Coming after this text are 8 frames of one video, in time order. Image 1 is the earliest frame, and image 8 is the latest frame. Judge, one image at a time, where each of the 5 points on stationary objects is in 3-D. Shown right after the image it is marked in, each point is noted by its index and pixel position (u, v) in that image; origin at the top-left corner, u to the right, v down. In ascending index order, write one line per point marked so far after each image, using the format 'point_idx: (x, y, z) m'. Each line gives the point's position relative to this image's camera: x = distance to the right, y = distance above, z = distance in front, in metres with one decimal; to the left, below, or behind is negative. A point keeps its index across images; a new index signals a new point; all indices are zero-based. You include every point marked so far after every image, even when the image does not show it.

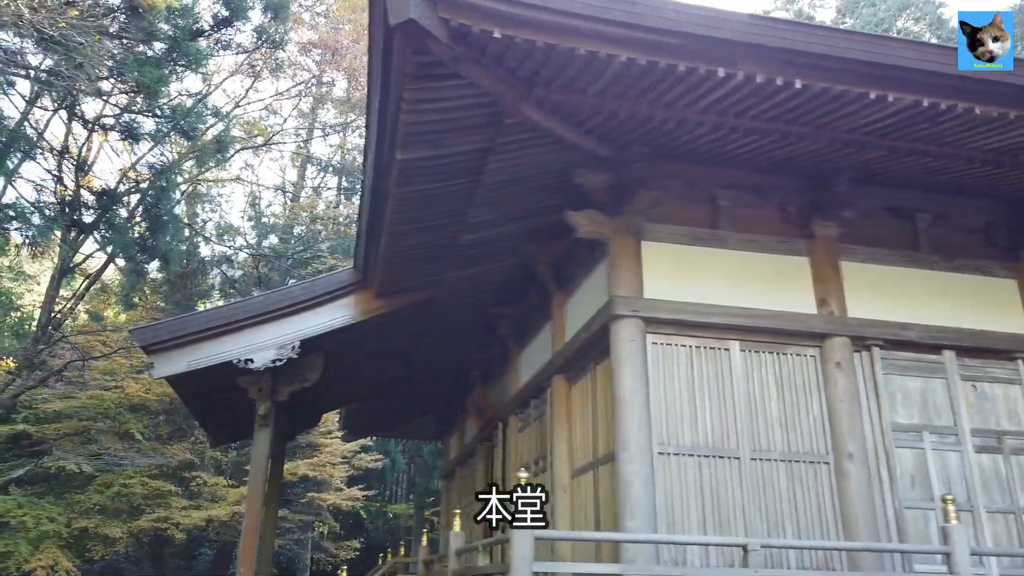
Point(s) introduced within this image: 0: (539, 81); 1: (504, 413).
0: (+0.1, +1.0, +3.6) m
1: (-0.1, -1.2, +7.0) m
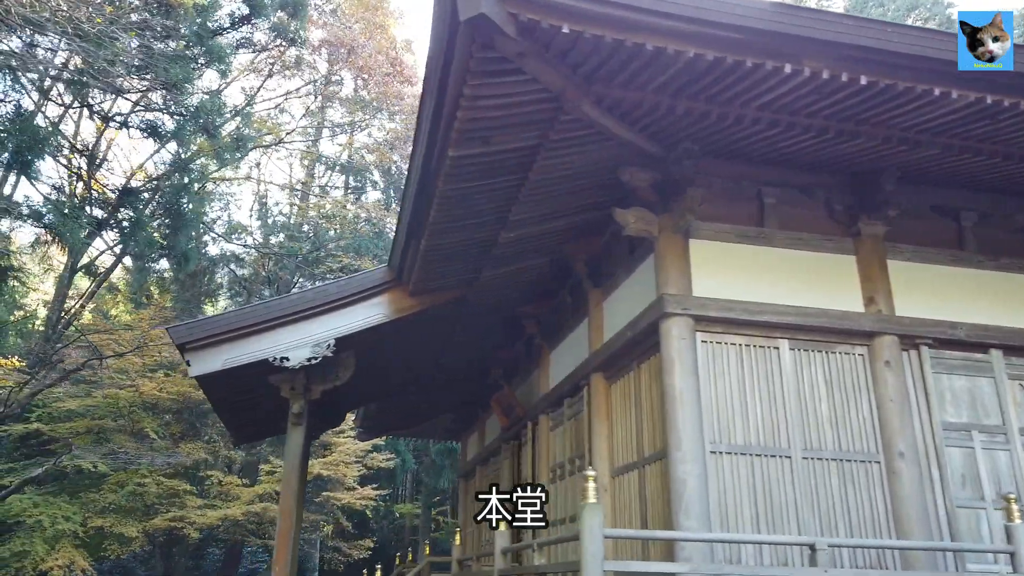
0: (+0.4, +1.0, +3.6) m
1: (+0.2, -1.1, +7.0) m
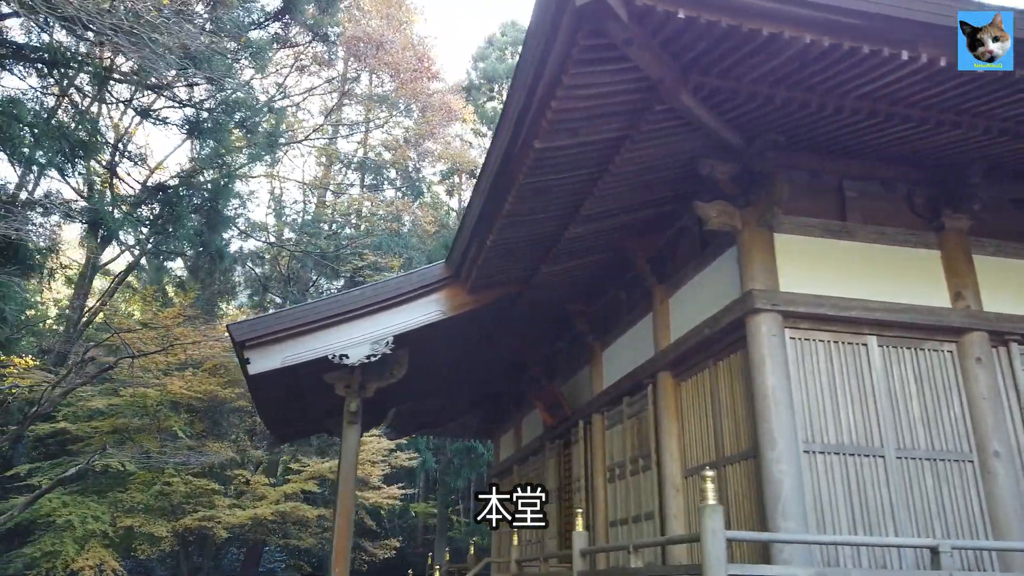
0: (+0.9, +1.0, +3.5) m
1: (+0.7, -1.1, +6.9) m
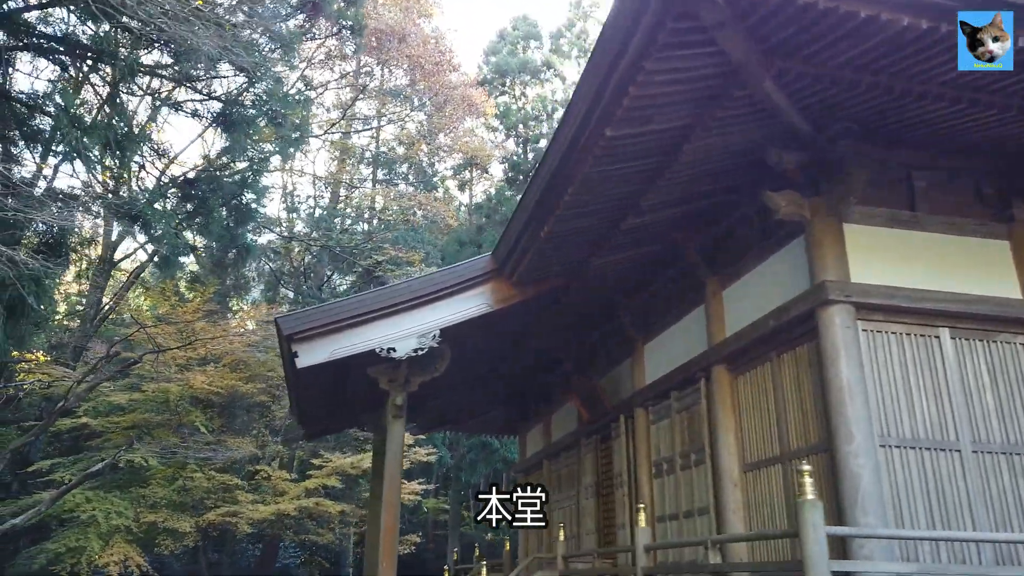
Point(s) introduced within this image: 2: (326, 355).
0: (+1.2, +1.1, +3.4) m
1: (+1.0, -1.0, +6.8) m
2: (-1.3, -0.5, +5.5) m
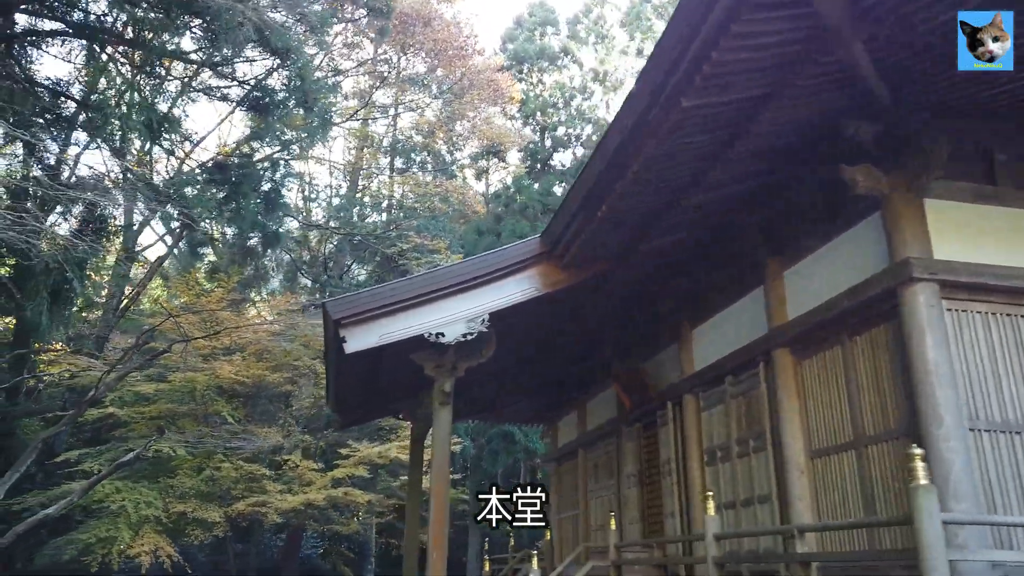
0: (+1.6, +1.2, +3.2) m
1: (+1.4, -0.9, +6.6) m
2: (-1.0, -0.4, +5.4) m
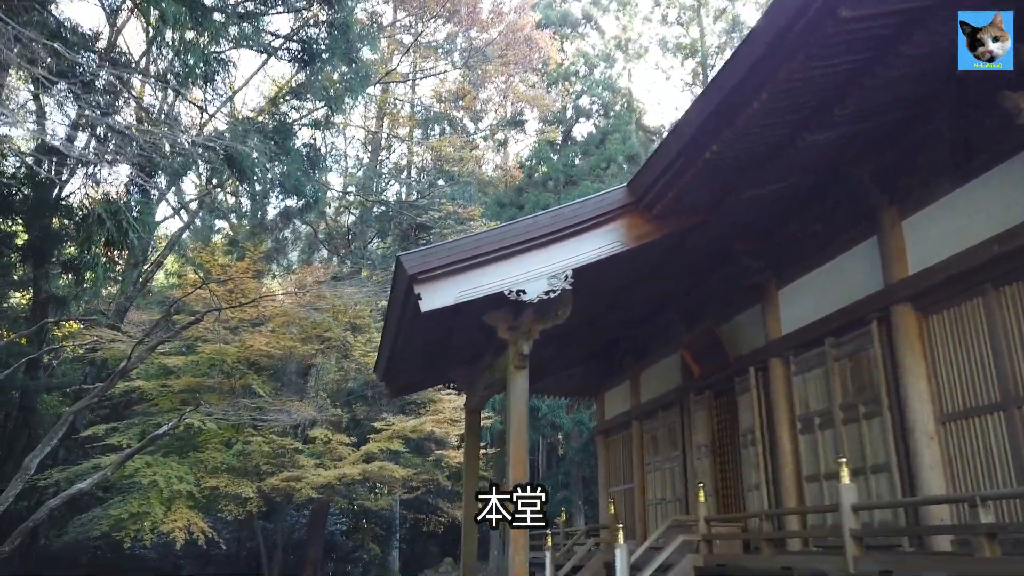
0: (+2.2, +1.4, +2.7) m
1: (+2.0, -0.6, +6.2) m
2: (-0.4, -0.1, +4.9) m
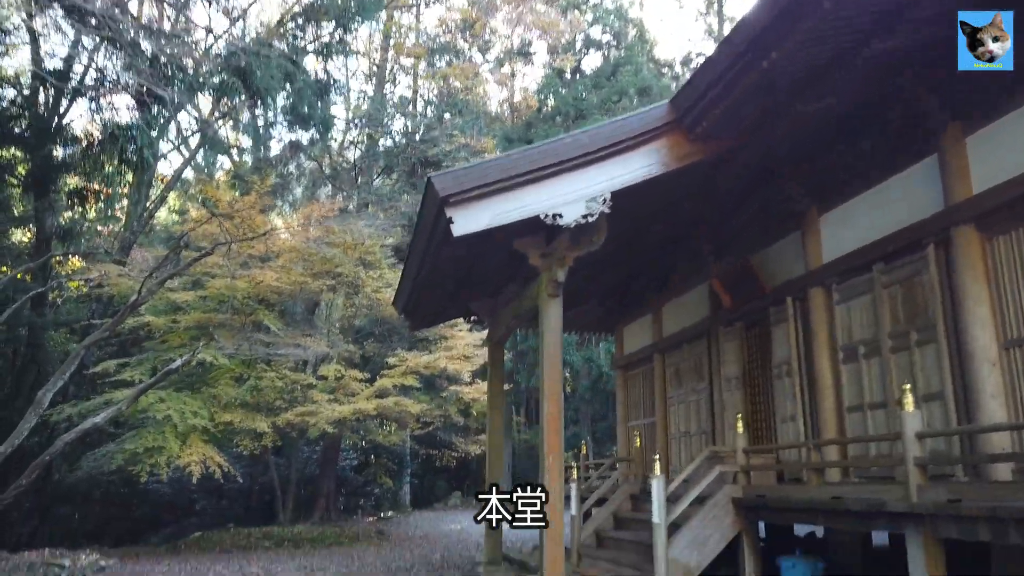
0: (+2.4, +1.7, +2.4) m
1: (+2.3, 0.0, +6.0) m
2: (-0.2, +0.4, +4.7) m
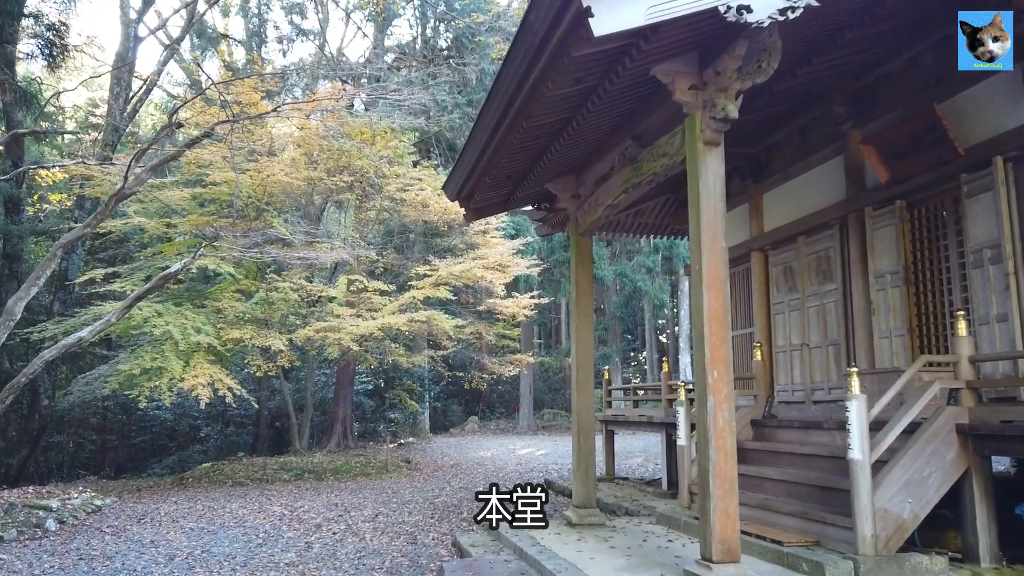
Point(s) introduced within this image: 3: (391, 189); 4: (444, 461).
0: (+3.1, +2.2, +0.6) m
1: (+2.9, +0.9, +4.4) m
2: (+0.5, +1.1, +3.1) m
3: (-1.9, +1.5, +11.6) m
4: (-1.2, -3.0, +13.3) m
